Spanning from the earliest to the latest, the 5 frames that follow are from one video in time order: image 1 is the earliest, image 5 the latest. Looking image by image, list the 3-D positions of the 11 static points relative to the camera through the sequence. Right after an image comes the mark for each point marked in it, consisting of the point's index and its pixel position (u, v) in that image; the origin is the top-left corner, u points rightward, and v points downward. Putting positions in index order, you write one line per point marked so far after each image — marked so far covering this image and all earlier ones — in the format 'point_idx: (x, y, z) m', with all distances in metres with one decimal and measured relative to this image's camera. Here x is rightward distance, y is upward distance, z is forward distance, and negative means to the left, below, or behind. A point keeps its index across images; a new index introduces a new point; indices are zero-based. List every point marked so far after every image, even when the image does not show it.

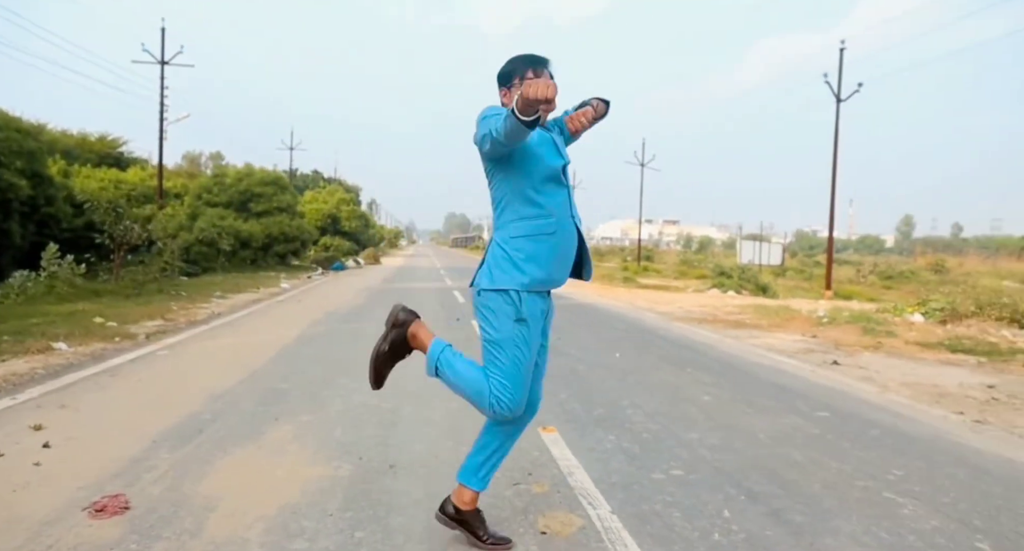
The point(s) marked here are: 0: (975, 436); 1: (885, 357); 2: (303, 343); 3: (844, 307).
0: (+3.6, -1.3, +5.0) m
1: (+5.6, -1.2, +9.6) m
2: (-2.9, -0.9, +8.7) m
3: (+10.2, -1.0, +19.5) m
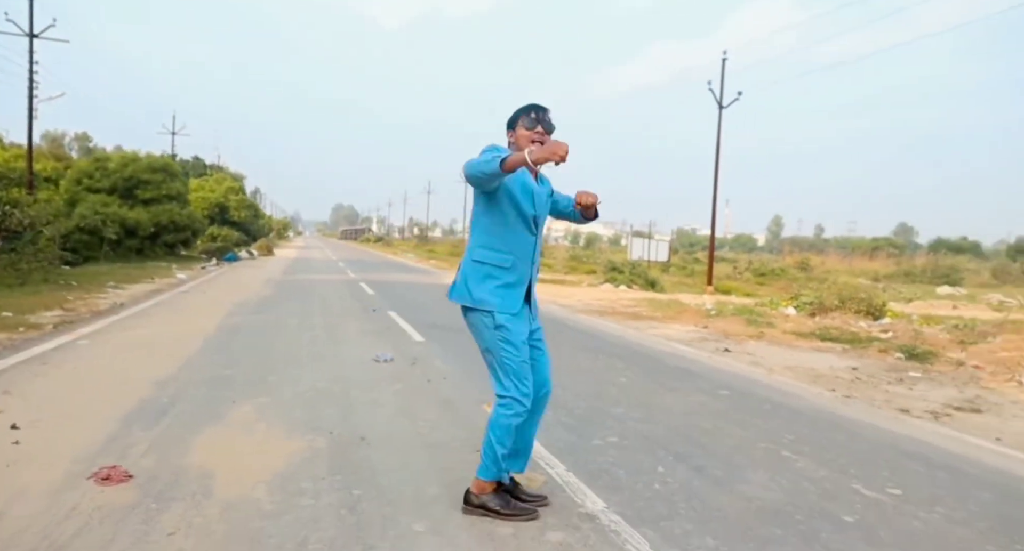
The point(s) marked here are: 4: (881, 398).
0: (+3.1, -1.3, +6.0) m
1: (+4.4, -1.2, +10.8) m
2: (-3.9, -0.8, +8.6) m
3: (+7.2, -0.8, +21.3) m
4: (+3.9, -1.3, +6.6) m
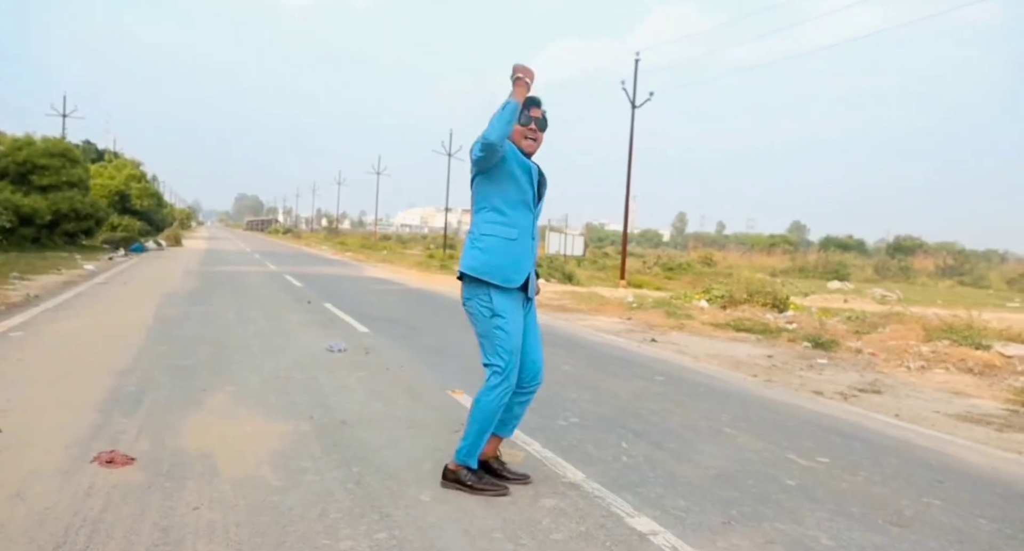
0: (+2.7, -1.2, +6.7) m
1: (+3.3, -1.1, +11.7) m
2: (-4.7, -0.7, +8.4) m
3: (+4.8, -0.7, +22.4) m
4: (+3.3, -1.3, +7.4) m
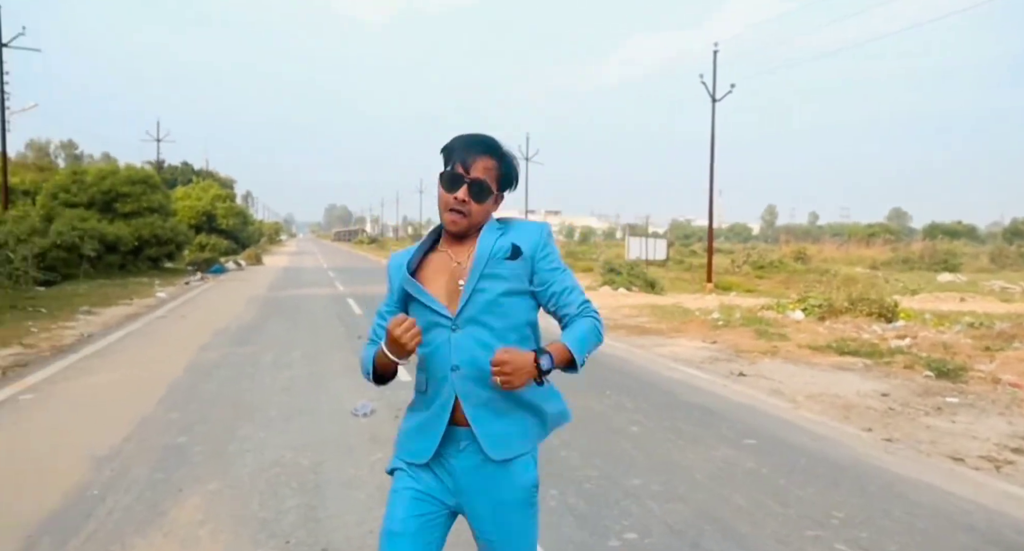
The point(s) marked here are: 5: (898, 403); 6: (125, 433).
0: (+3.1, -1.5, +5.2) m
1: (+4.3, -1.4, +10.1) m
2: (-4.0, -1.3, +7.9) m
3: (+7.1, -0.9, +20.6) m
4: (+3.9, -1.5, +5.9) m
5: (+4.5, -1.5, +7.4) m
6: (-3.4, -1.4, +5.6) m
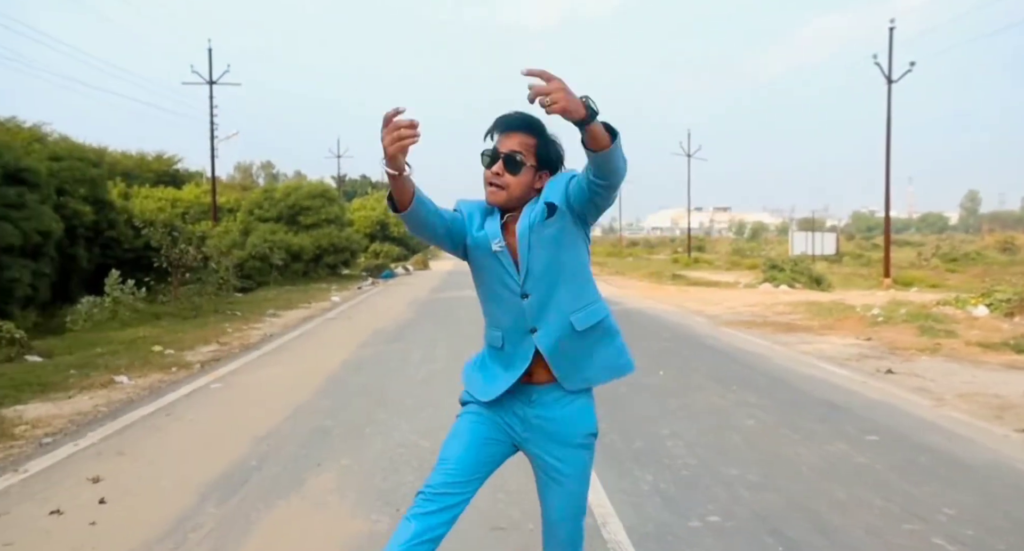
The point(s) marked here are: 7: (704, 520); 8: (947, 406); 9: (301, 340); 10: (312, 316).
0: (+3.9, -1.4, +4.7) m
1: (+6.3, -1.2, +9.2) m
2: (-2.3, -1.3, +8.9) m
3: (+11.5, -0.7, +18.7) m
4: (+4.8, -1.4, +5.2) m
5: (+5.7, -1.3, +6.5) m
6: (-2.3, -1.4, +6.6) m
7: (+1.1, -1.5, +3.8) m
8: (+4.4, -1.4, +6.5) m
9: (-4.2, -1.3, +12.4) m
10: (-5.3, -1.1, +16.6) m
